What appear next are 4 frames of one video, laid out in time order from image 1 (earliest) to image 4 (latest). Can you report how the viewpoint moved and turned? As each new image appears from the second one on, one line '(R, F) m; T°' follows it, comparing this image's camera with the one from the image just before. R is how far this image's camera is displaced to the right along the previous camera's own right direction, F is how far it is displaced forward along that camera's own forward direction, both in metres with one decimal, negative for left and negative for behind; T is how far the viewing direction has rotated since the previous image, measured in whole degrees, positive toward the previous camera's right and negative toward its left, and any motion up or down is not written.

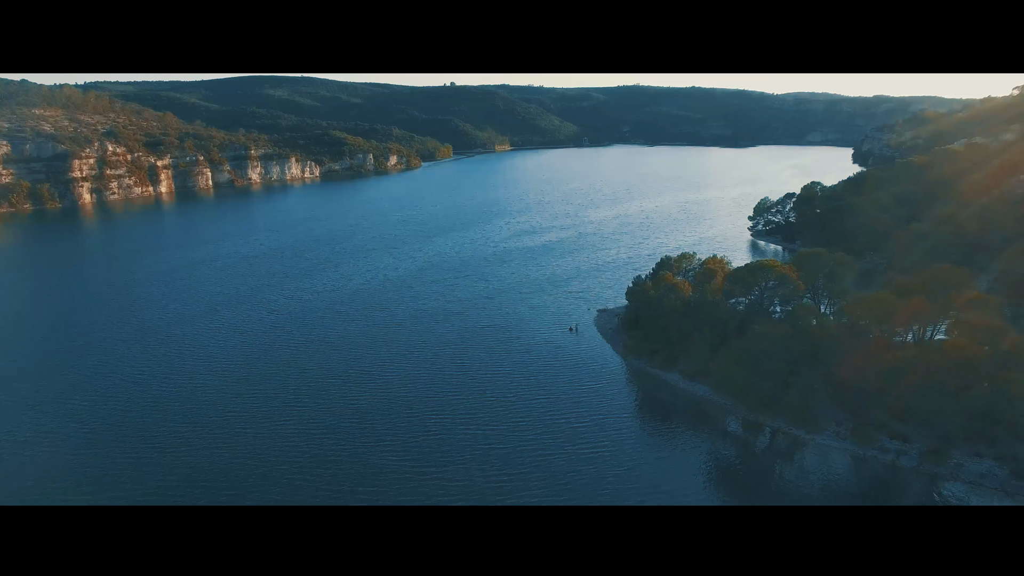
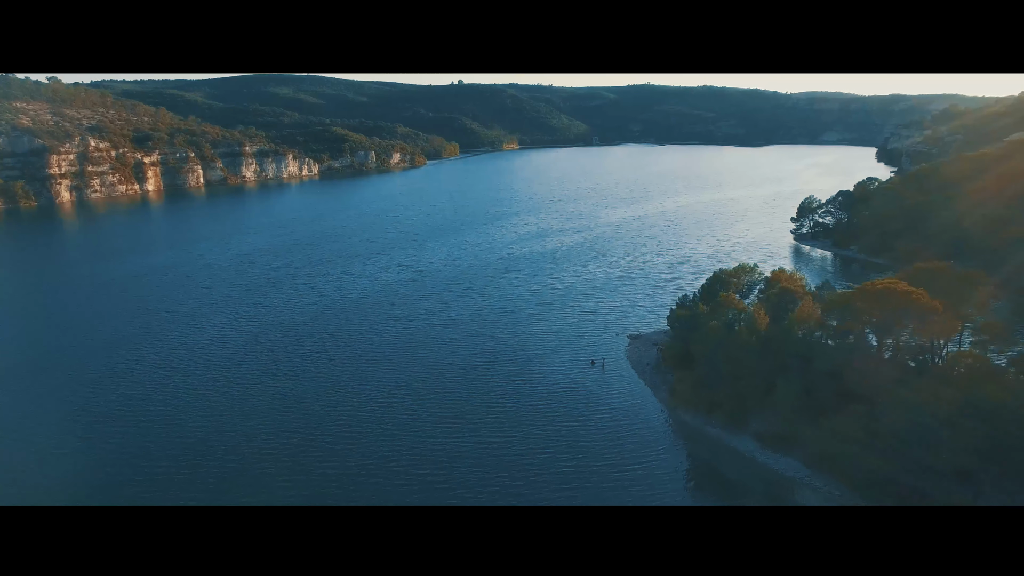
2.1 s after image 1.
(0.0, +2.4) m; -1°
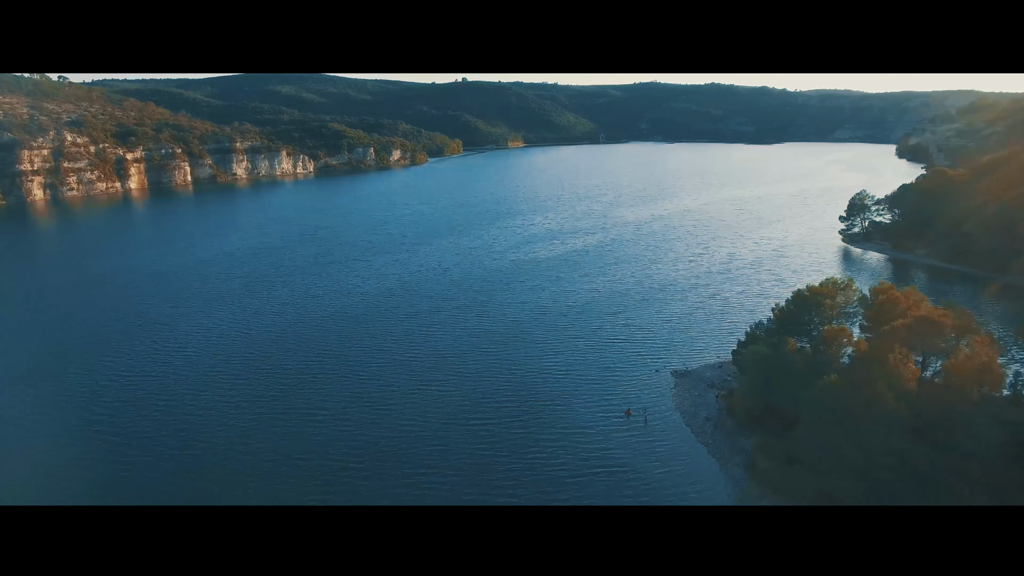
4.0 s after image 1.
(0.0, +2.3) m; 0°
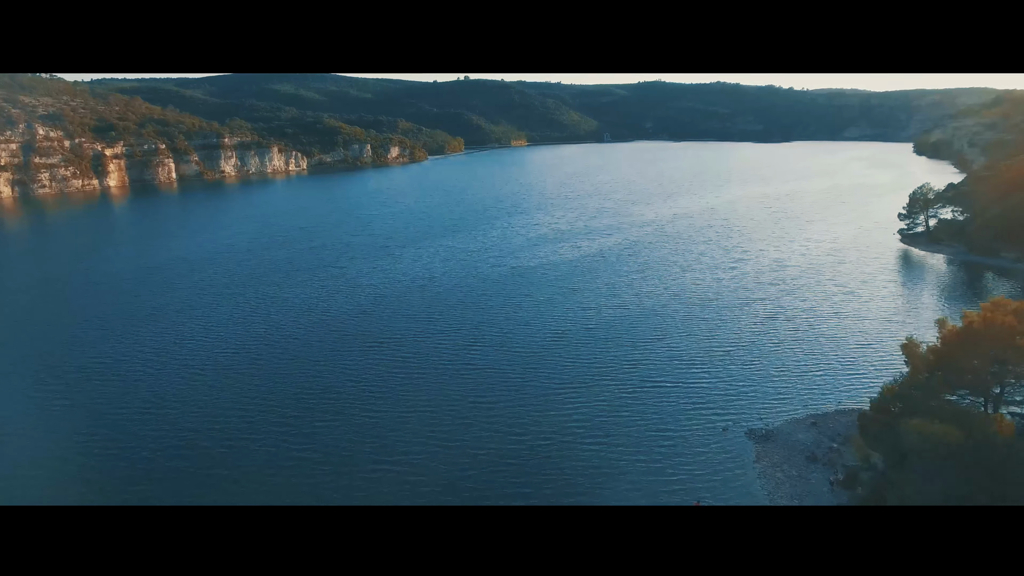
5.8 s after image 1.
(0.0, +2.1) m; 0°
